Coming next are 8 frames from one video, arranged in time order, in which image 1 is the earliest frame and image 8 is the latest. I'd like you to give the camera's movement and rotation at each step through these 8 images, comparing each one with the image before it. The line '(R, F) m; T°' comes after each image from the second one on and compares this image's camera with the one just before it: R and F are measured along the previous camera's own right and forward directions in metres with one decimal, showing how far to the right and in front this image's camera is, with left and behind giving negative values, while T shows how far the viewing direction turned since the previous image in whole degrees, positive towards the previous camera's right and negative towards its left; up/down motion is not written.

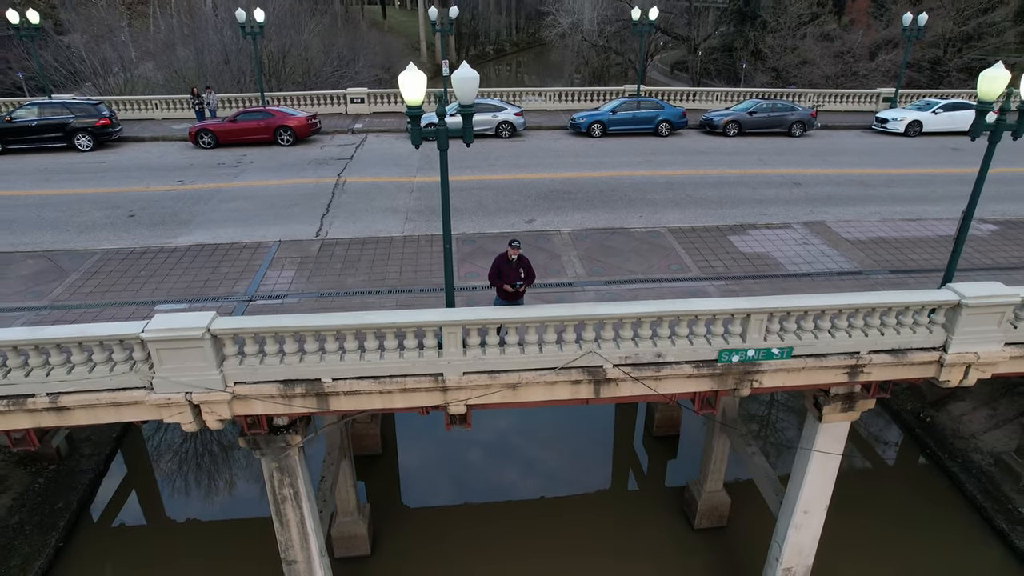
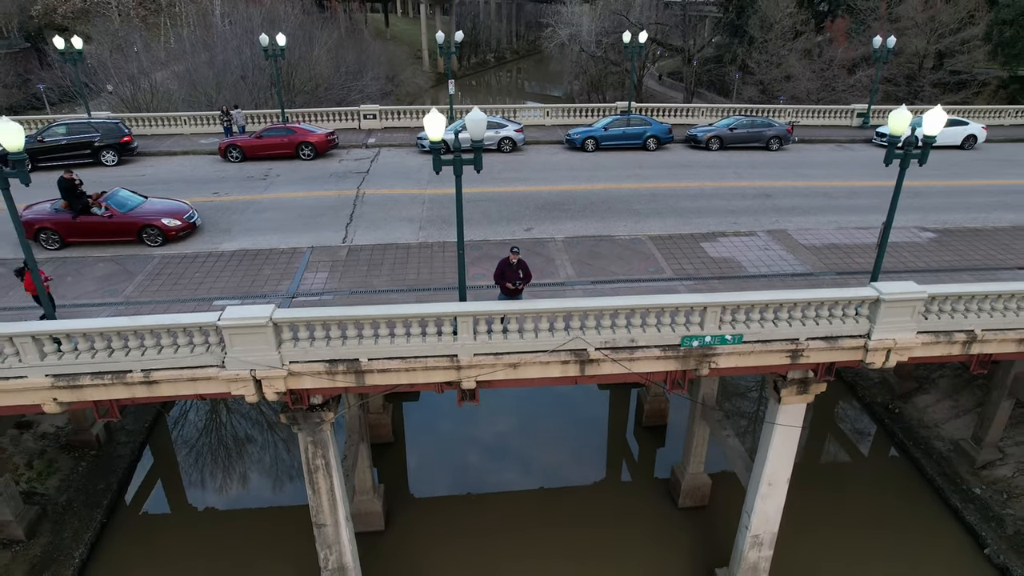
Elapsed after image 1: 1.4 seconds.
(0.0, -1.6) m; 0°
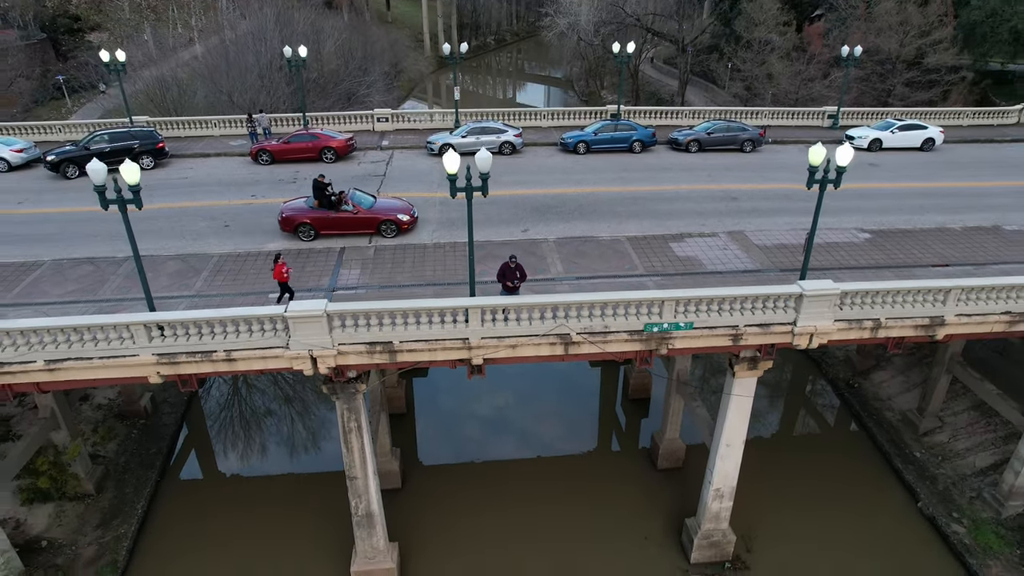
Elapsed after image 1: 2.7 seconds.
(0.0, -2.4) m; 0°
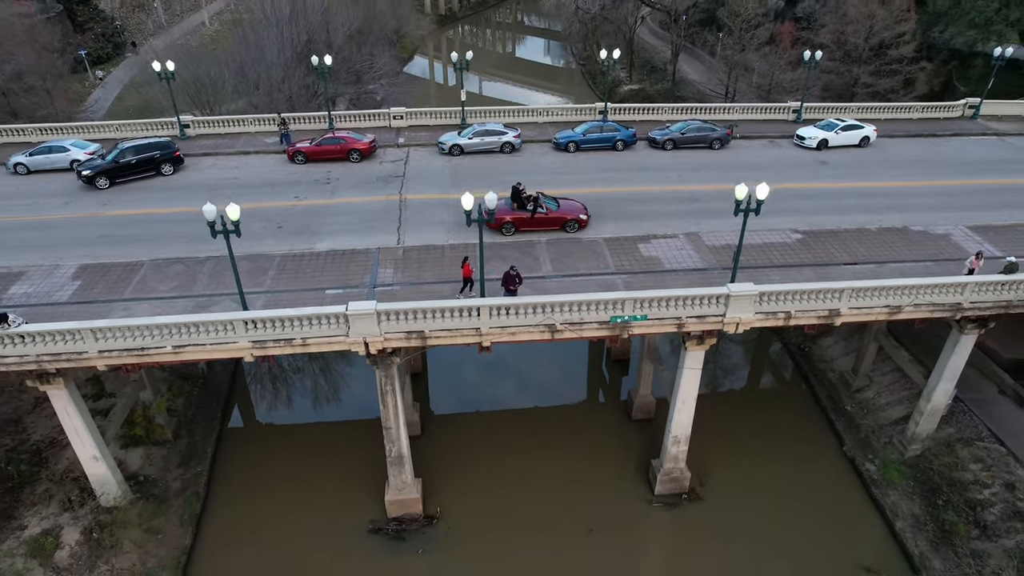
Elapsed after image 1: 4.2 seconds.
(0.0, -3.7) m; 0°
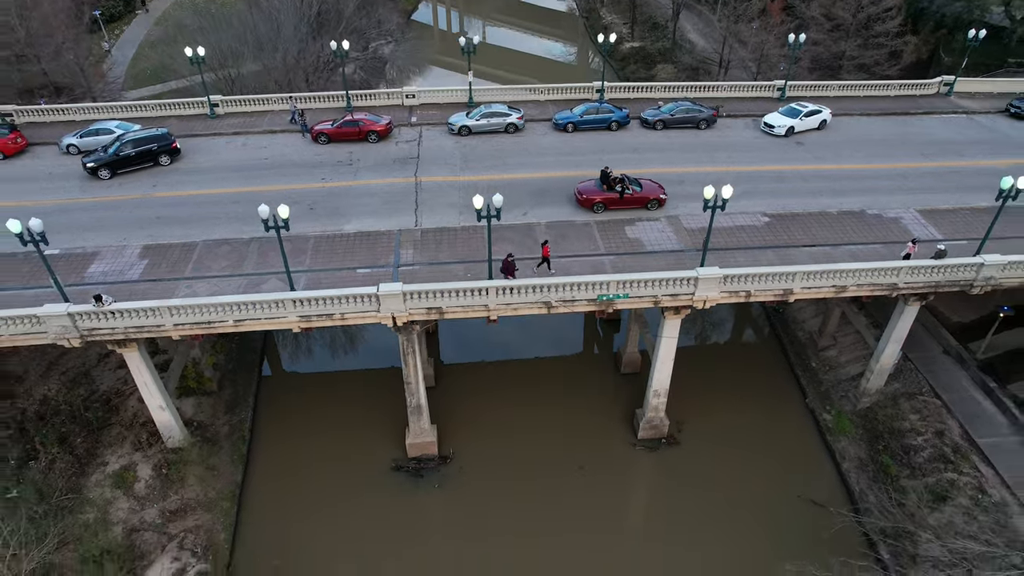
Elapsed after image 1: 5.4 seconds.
(0.0, -2.8) m; 0°
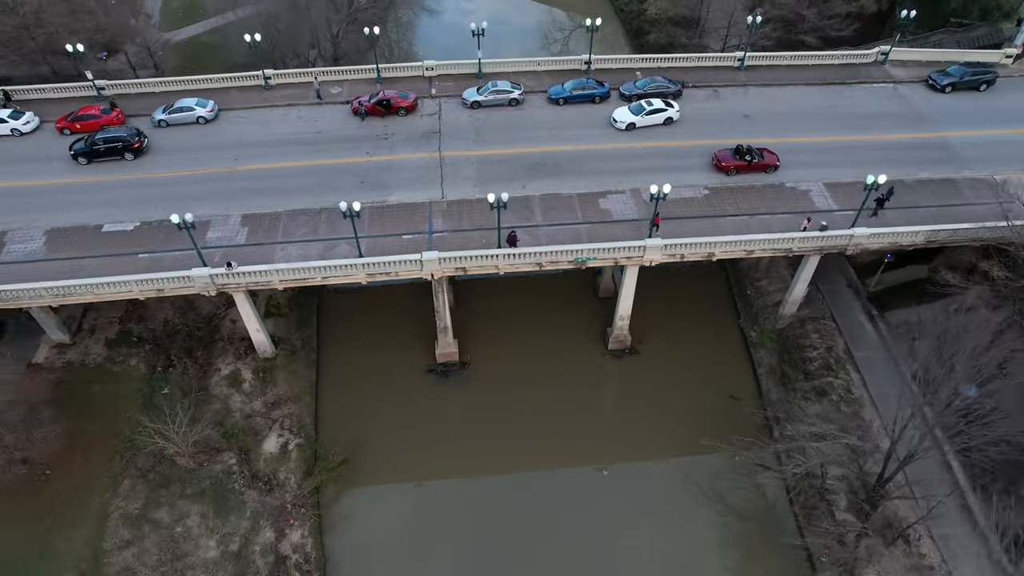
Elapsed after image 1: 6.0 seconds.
(-0.1, -7.2) m; 0°
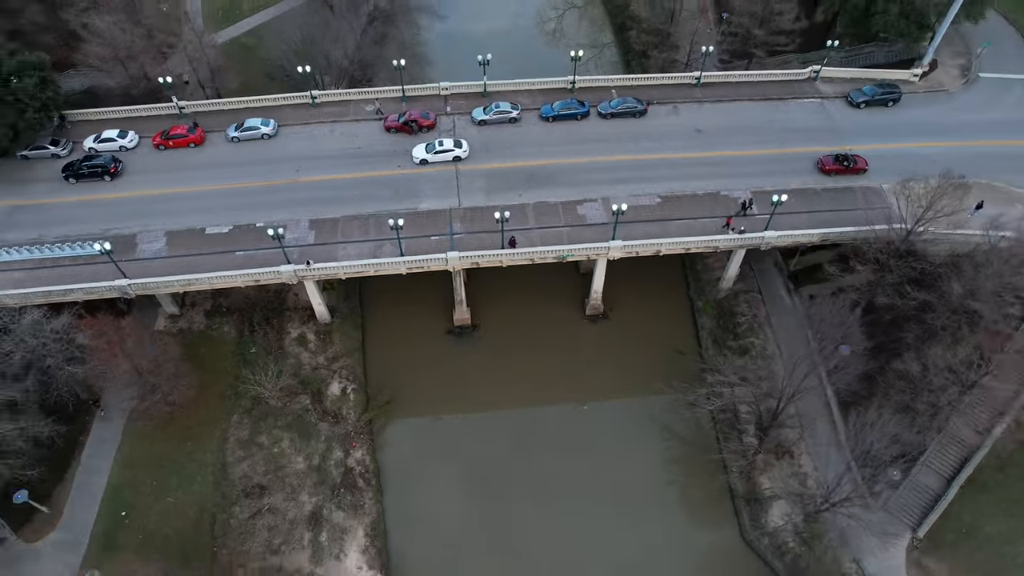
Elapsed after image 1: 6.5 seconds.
(-0.2, -9.2) m; 0°
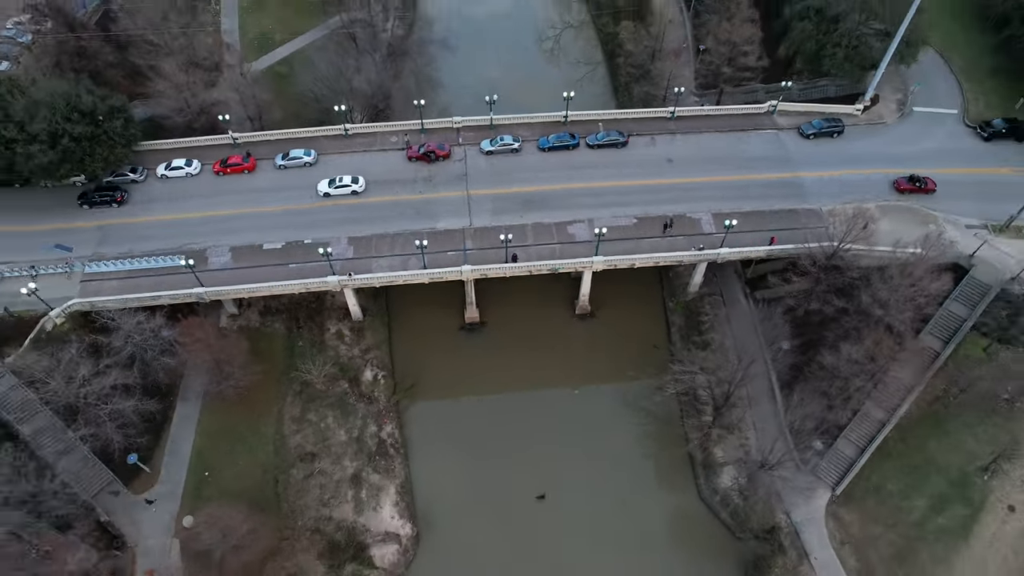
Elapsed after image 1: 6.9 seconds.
(-0.2, -8.1) m; 0°
